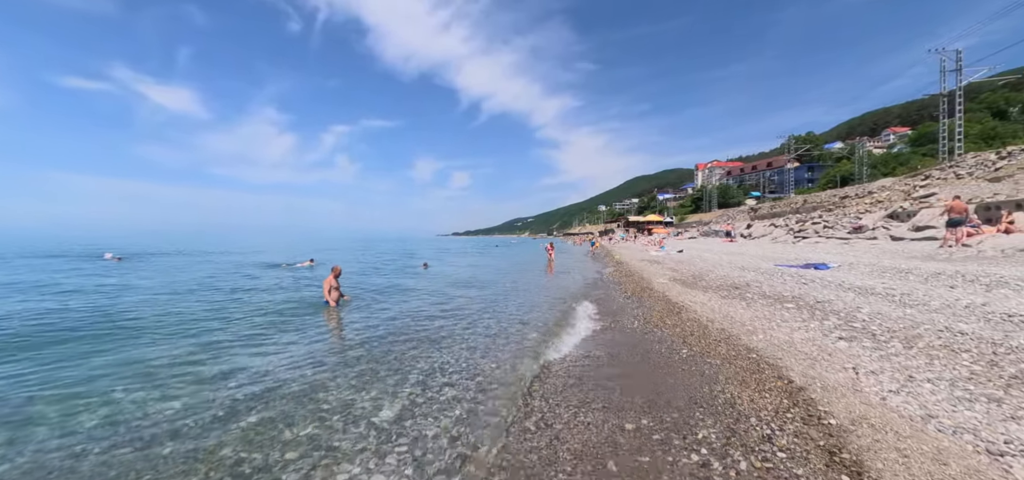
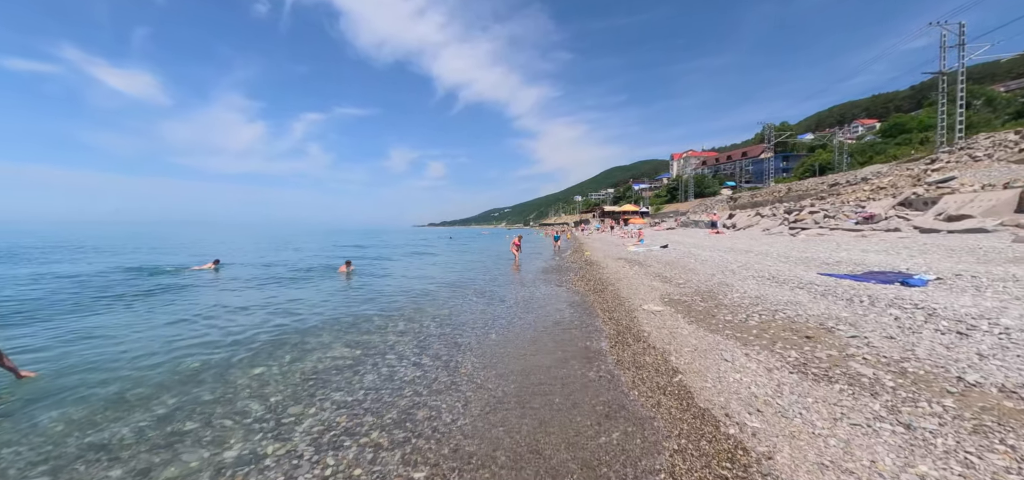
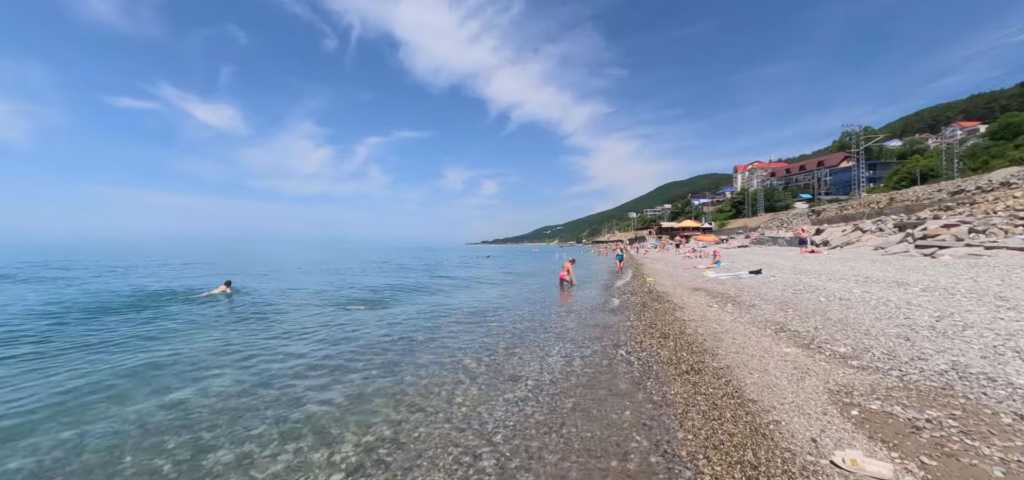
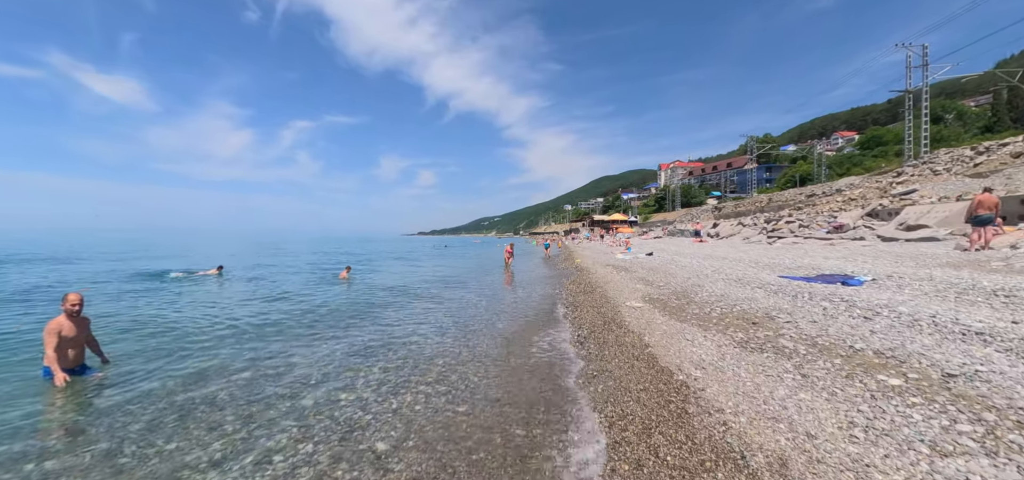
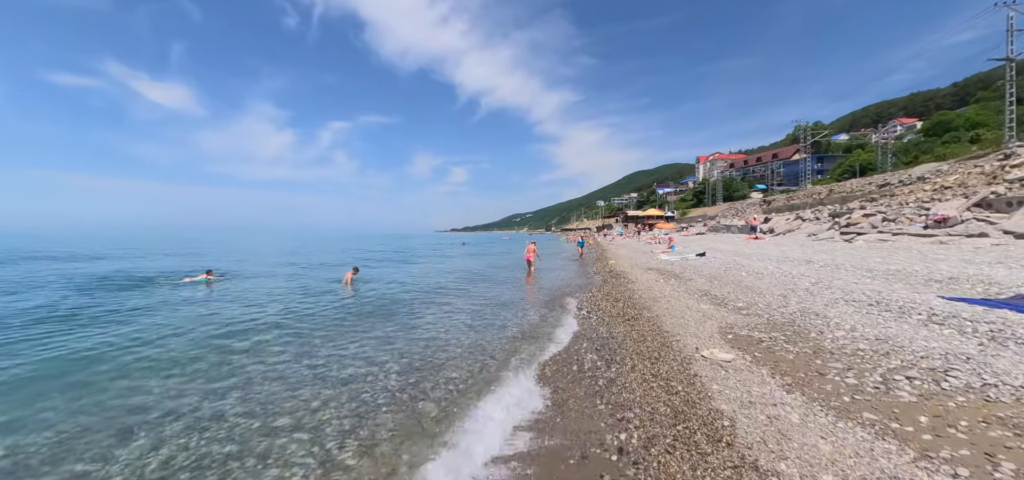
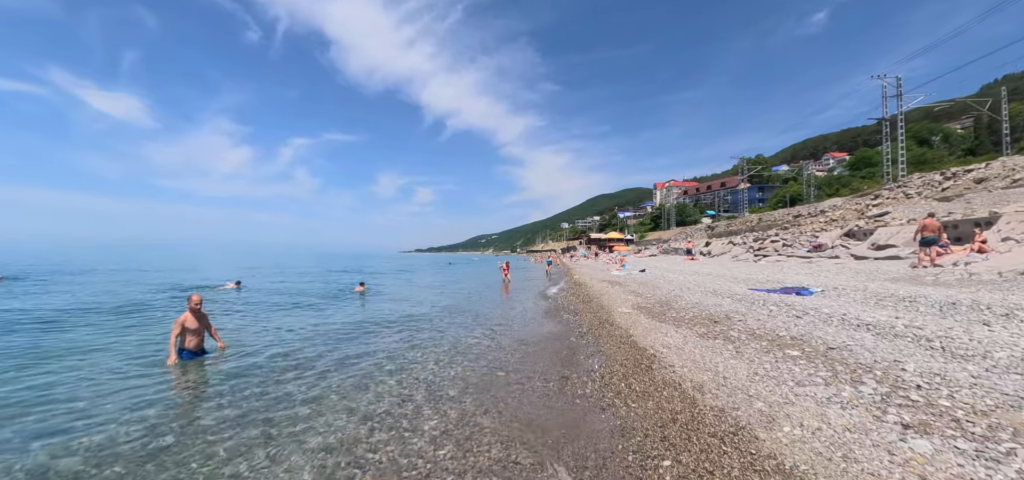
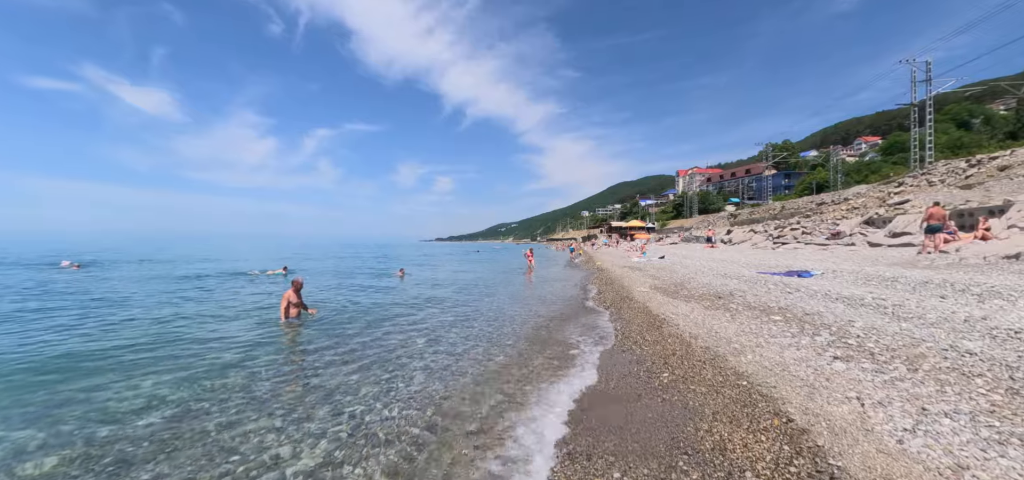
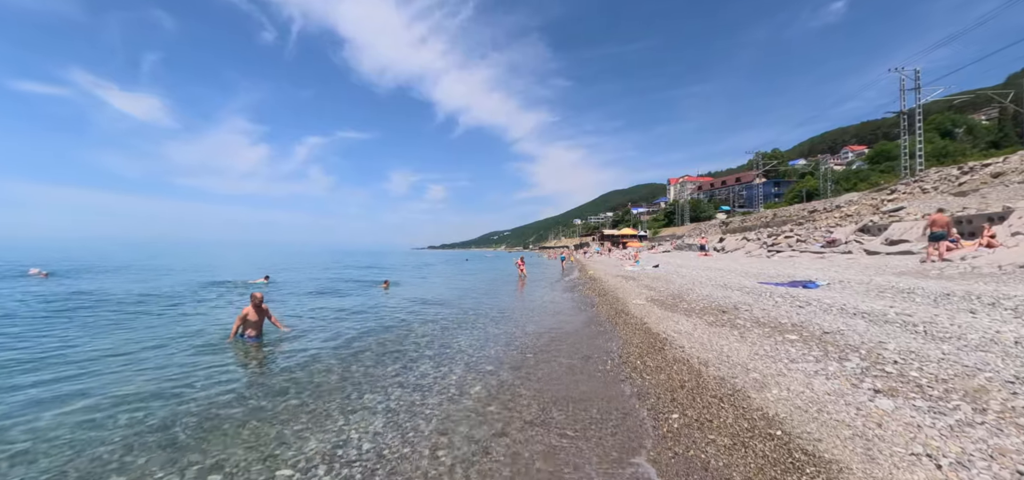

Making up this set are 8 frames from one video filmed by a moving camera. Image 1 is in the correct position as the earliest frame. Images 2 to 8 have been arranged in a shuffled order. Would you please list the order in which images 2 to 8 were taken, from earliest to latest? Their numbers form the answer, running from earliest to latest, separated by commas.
7, 8, 6, 4, 2, 5, 3
